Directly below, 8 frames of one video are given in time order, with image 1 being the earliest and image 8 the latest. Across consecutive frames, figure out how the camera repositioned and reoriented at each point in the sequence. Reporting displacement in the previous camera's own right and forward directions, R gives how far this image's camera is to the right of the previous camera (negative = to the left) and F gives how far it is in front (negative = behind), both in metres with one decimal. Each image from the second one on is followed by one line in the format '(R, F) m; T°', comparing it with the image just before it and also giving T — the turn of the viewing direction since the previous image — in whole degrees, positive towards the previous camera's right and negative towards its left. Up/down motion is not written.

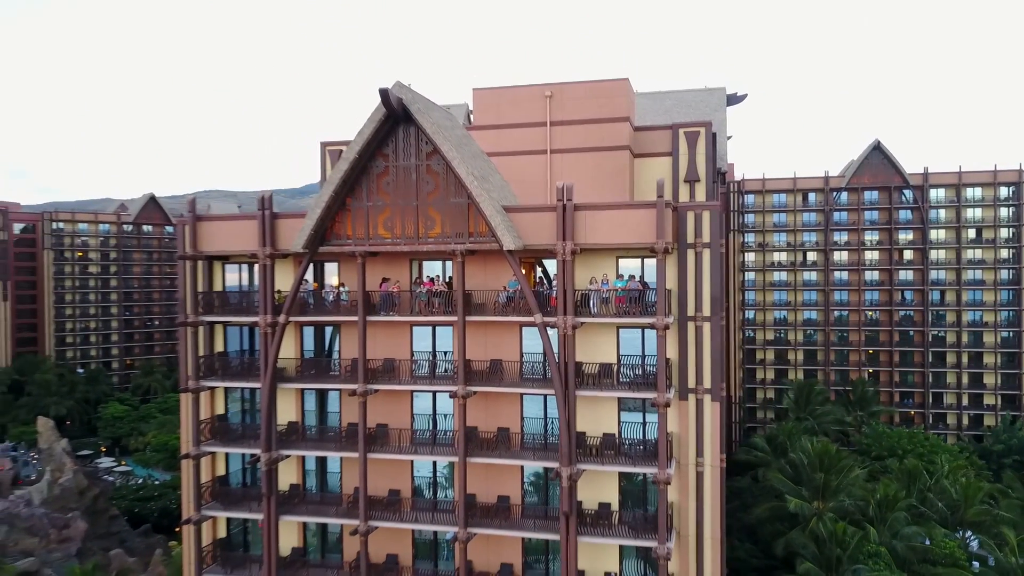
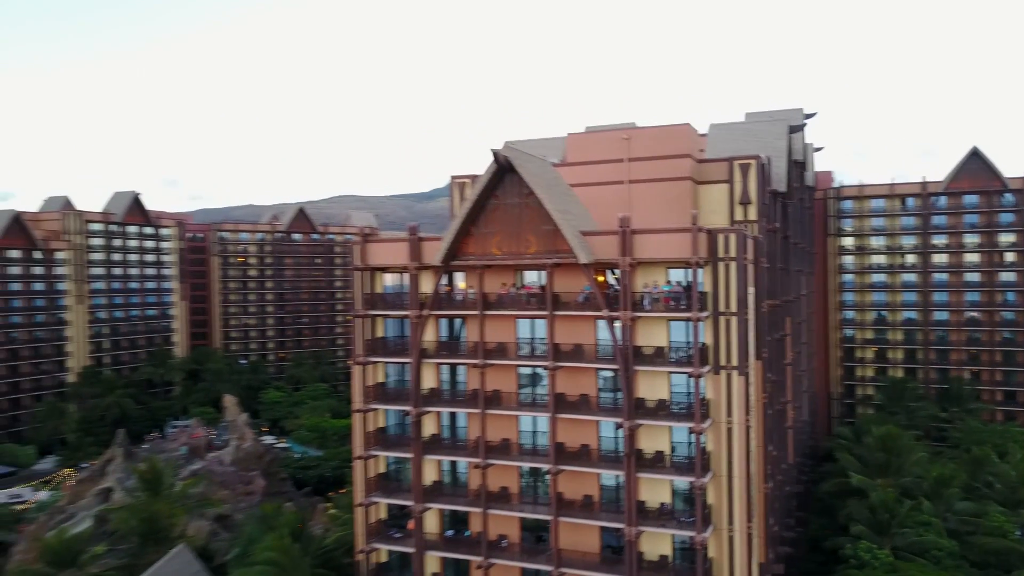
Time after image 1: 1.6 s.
(+1.3, -6.5) m; -9°
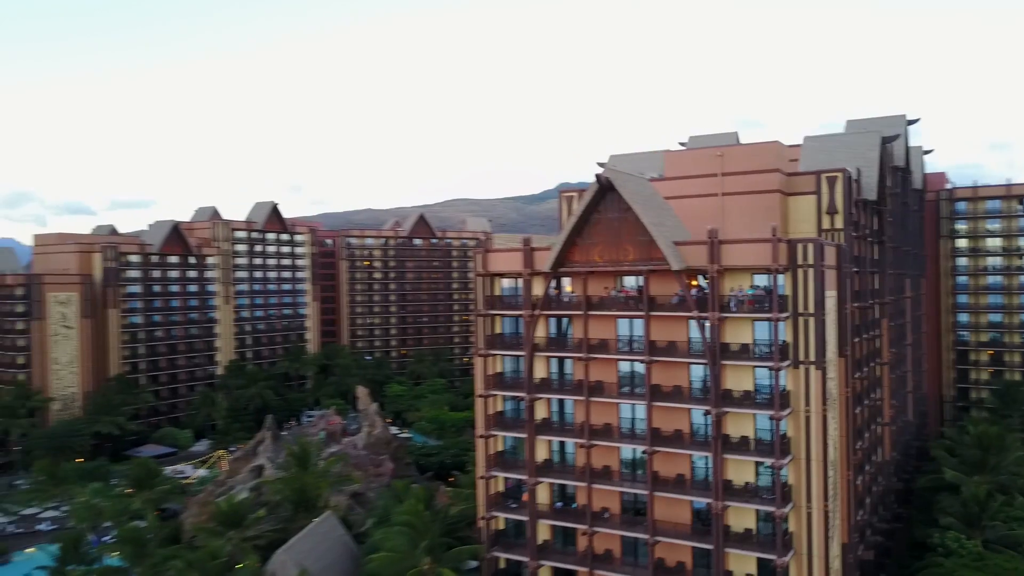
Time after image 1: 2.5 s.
(+0.4, -3.8) m; -8°
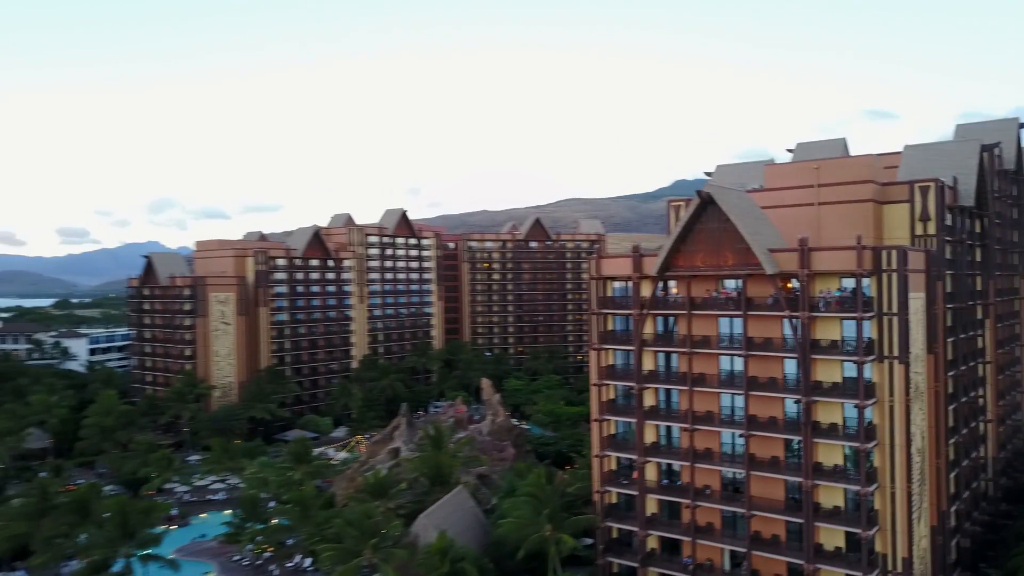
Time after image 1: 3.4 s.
(+0.1, -4.4) m; -8°
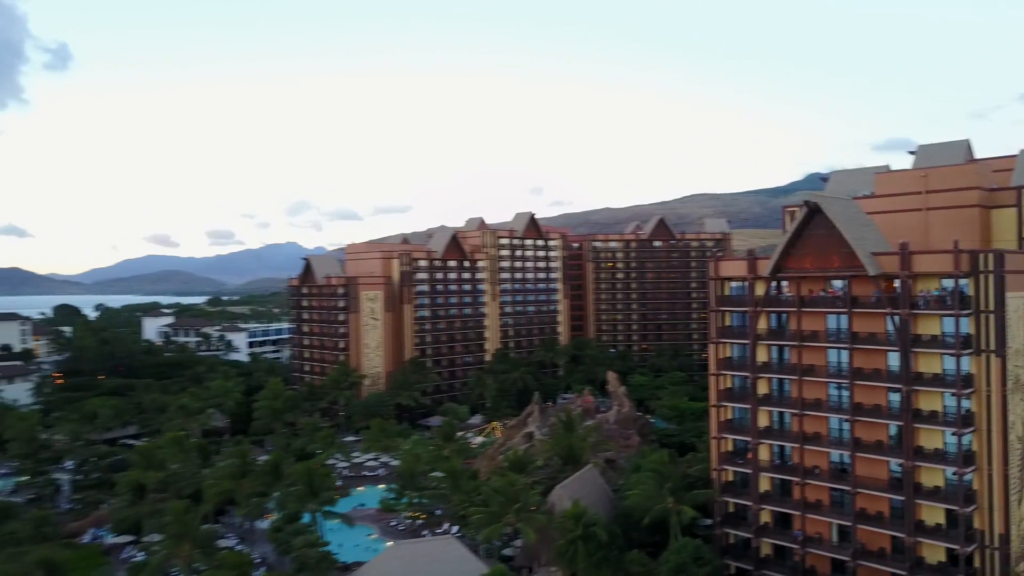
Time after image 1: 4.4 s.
(-0.1, -5.2) m; -9°
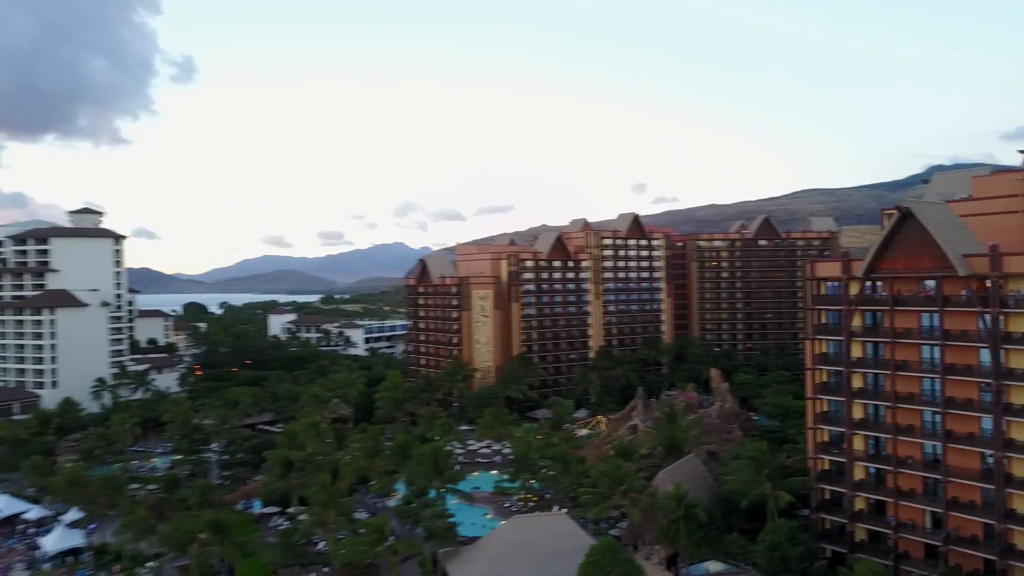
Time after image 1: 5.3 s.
(-0.2, -4.1) m; -7°
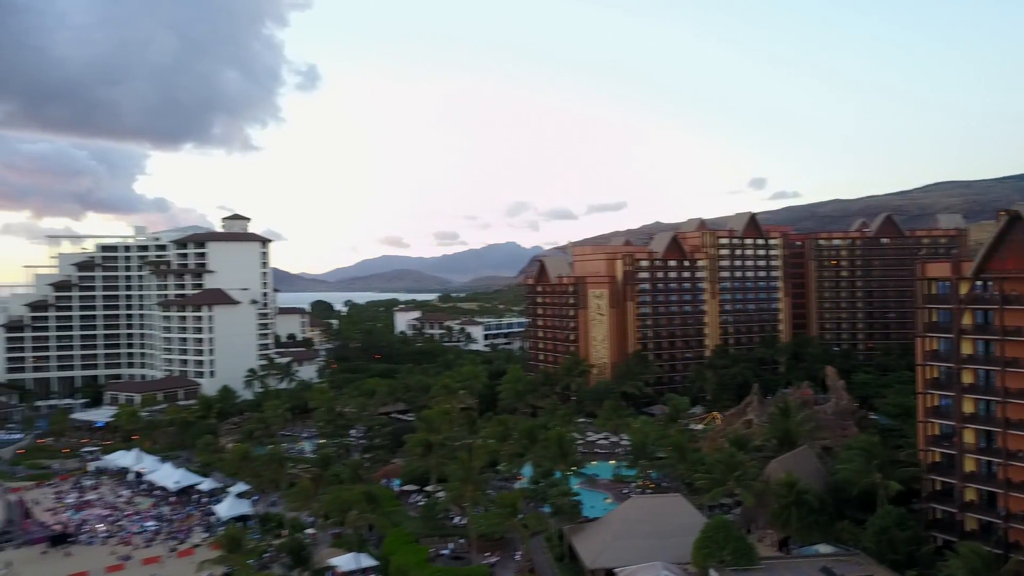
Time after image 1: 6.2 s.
(-0.4, -4.5) m; -8°
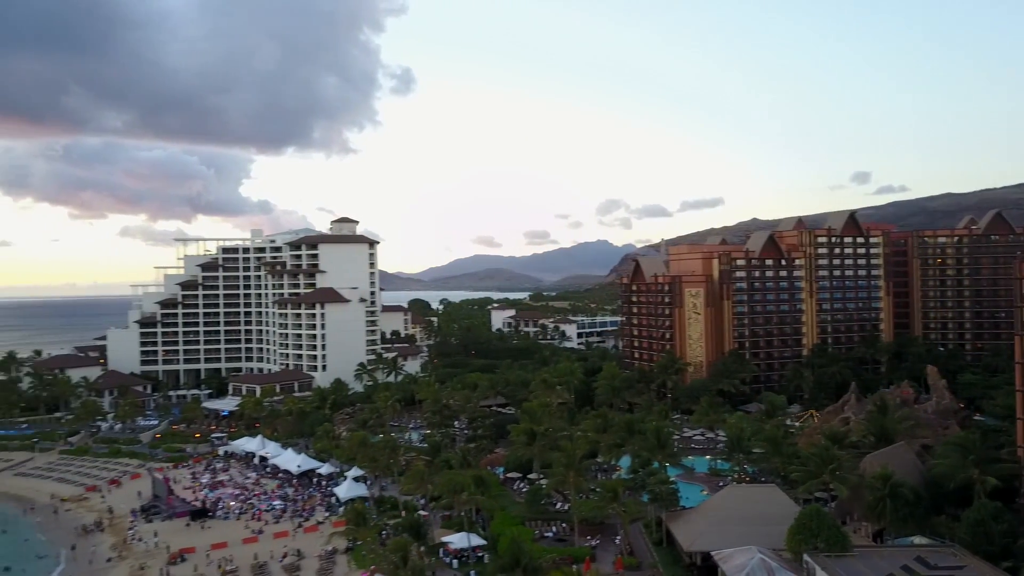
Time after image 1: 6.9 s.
(-0.6, -3.5) m; -6°
